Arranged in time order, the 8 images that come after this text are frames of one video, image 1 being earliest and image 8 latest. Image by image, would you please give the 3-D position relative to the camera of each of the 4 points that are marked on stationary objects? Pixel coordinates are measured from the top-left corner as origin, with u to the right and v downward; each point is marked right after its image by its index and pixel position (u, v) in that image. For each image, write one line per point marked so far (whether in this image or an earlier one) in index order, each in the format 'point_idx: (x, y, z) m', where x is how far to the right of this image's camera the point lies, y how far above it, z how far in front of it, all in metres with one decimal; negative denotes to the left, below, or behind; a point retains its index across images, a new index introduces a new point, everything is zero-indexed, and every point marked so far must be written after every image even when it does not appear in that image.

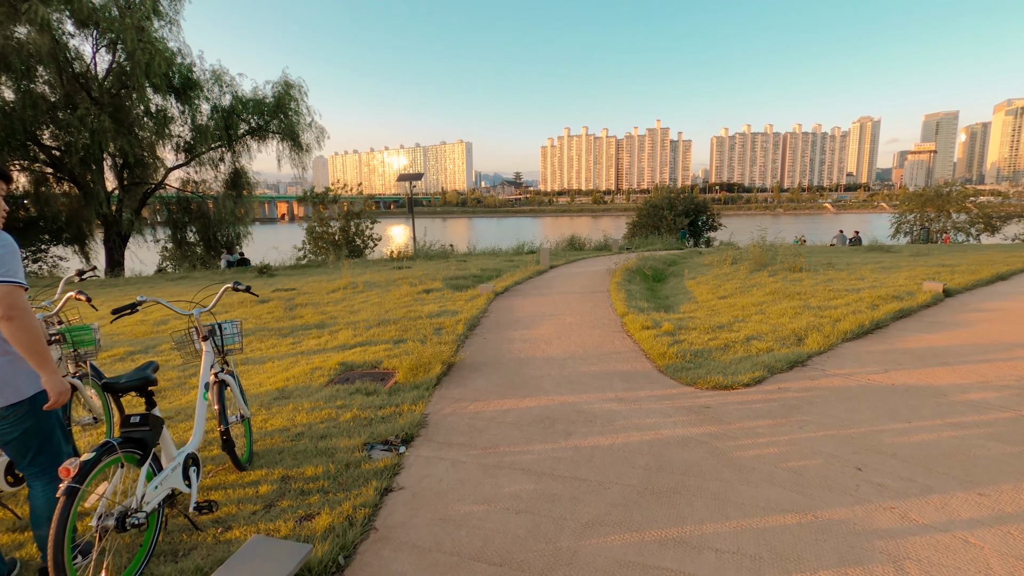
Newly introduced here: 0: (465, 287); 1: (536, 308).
0: (-0.9, 0.0, +10.8) m
1: (+0.4, -0.3, +8.3) m
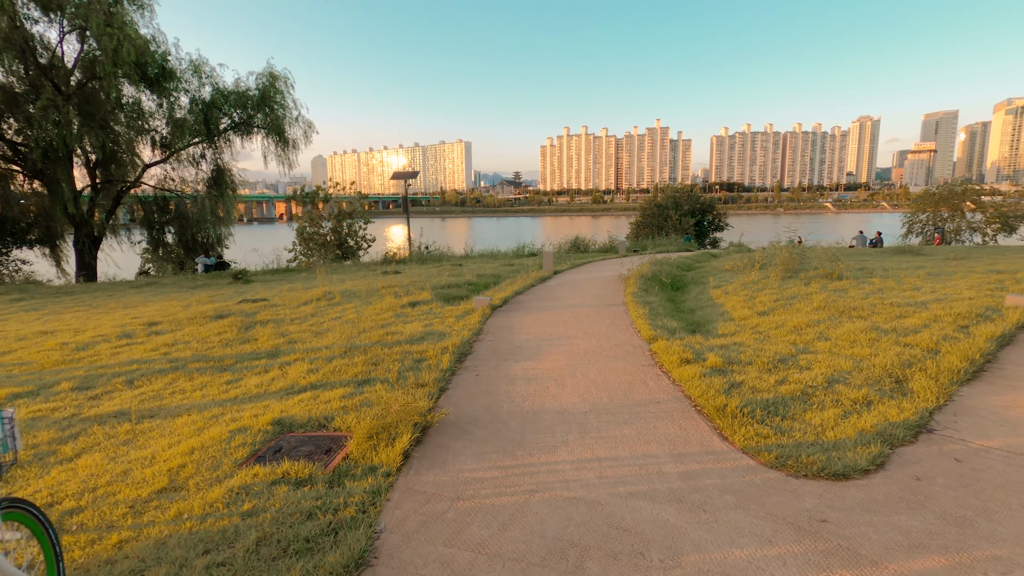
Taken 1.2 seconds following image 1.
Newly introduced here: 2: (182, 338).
0: (-0.9, -0.2, +9.3) m
1: (+0.4, -0.5, +6.9) m
2: (-4.3, -0.7, +6.9) m
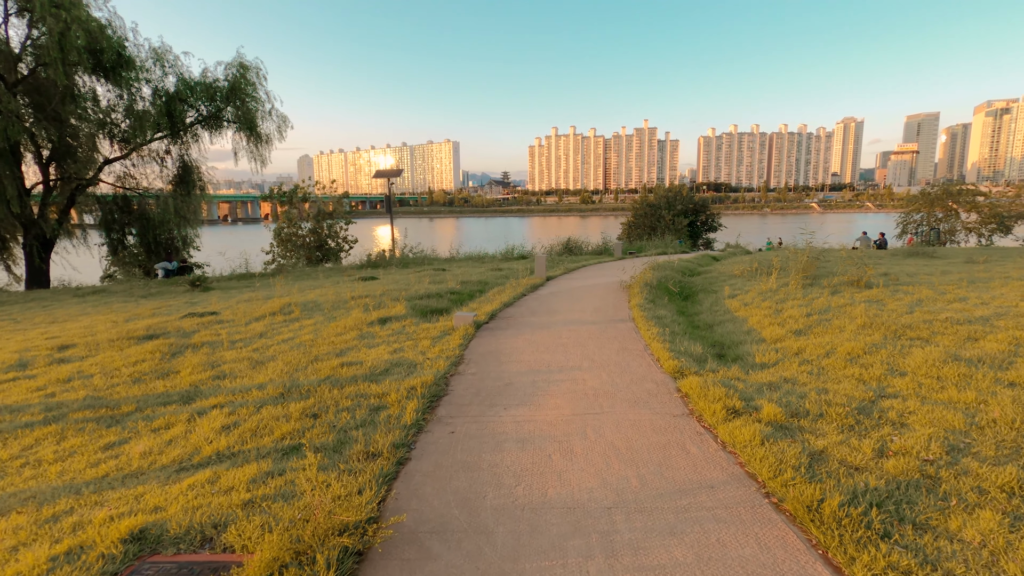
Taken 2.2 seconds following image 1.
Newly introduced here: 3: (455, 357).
0: (-1.1, -0.4, +8.0) m
1: (+0.2, -0.7, +5.6) m
2: (-4.4, -0.8, +5.5) m
3: (-0.6, -0.7, +5.4) m
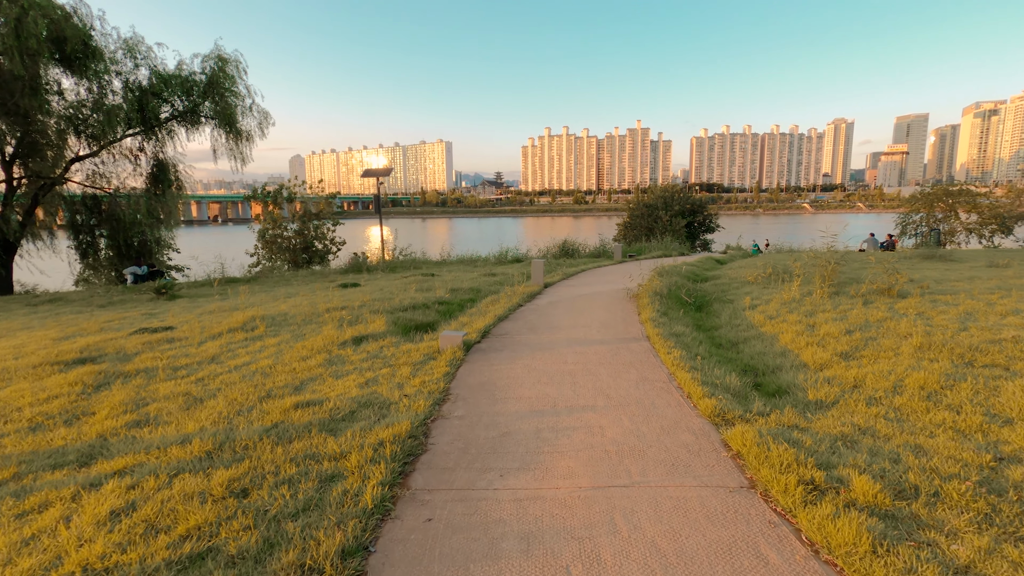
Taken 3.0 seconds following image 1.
0: (-1.2, -0.6, +7.0) m
1: (+0.2, -0.9, +4.6) m
2: (-4.4, -1.0, +4.4) m
3: (-0.6, -0.9, +4.4) m
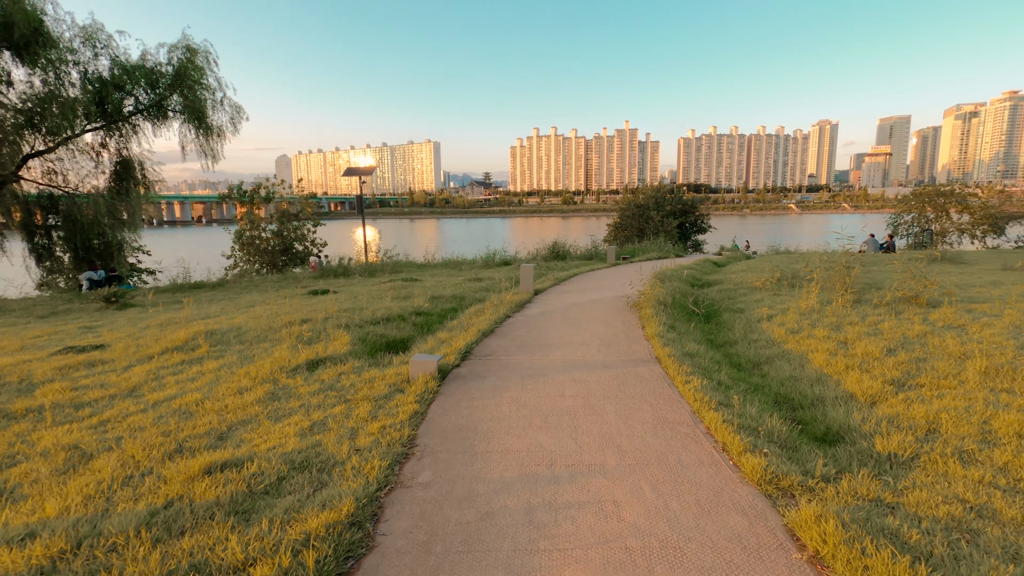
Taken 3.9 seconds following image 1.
0: (-1.3, -0.7, +6.0) m
1: (+0.1, -1.0, +3.6) m
2: (-4.5, -1.2, +3.4) m
3: (-0.7, -1.0, +3.4) m
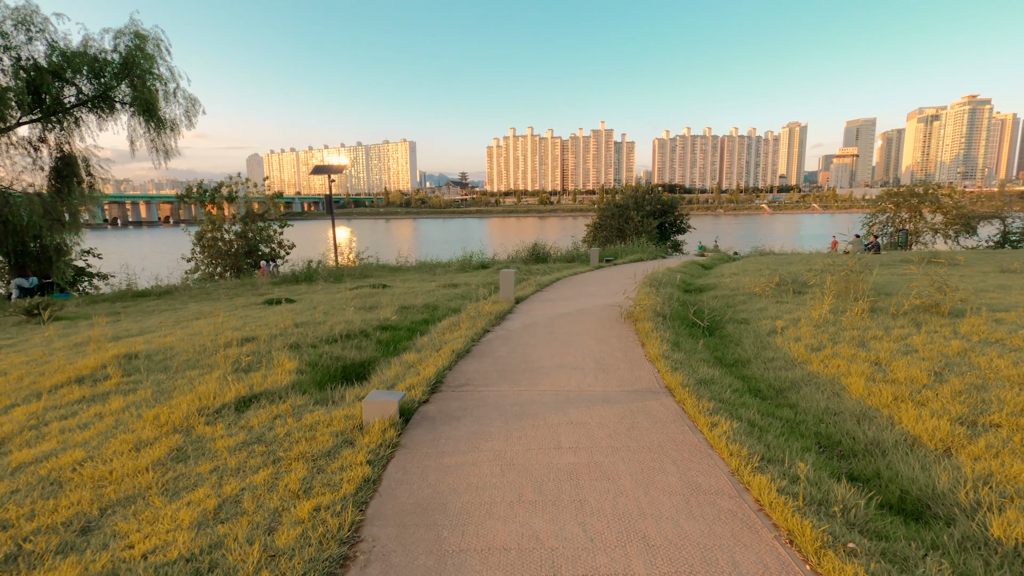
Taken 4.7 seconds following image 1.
0: (-1.5, -0.8, +5.0) m
1: (0.0, -1.1, +2.6) m
2: (-4.6, -1.3, +2.2) m
3: (-0.8, -1.1, +2.4) m
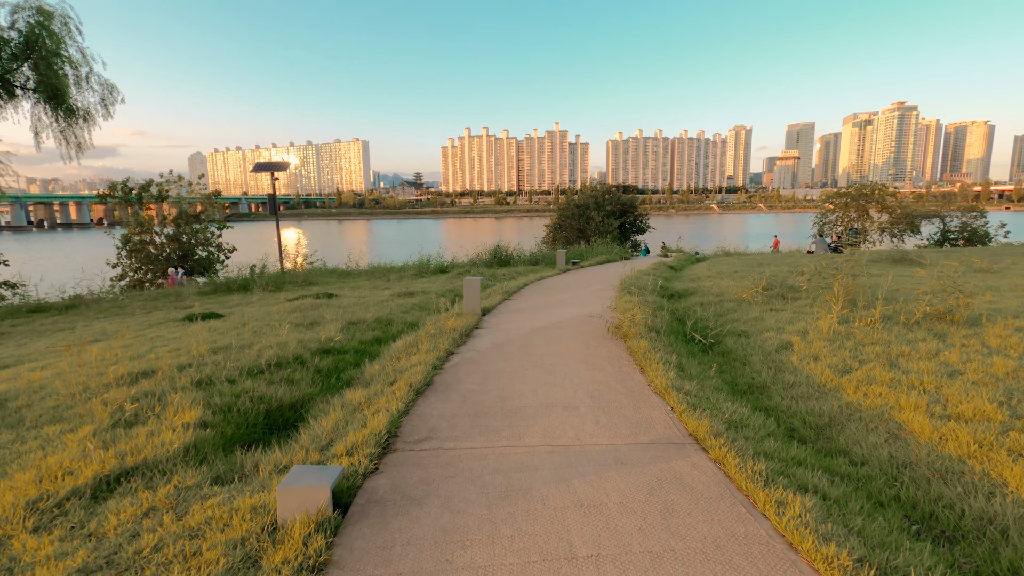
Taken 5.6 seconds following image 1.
0: (-1.7, -1.0, +3.7) m
1: (0.0, -1.3, +1.5) m
2: (-4.5, -1.5, +0.7) m
3: (-0.7, -1.3, +1.2) m
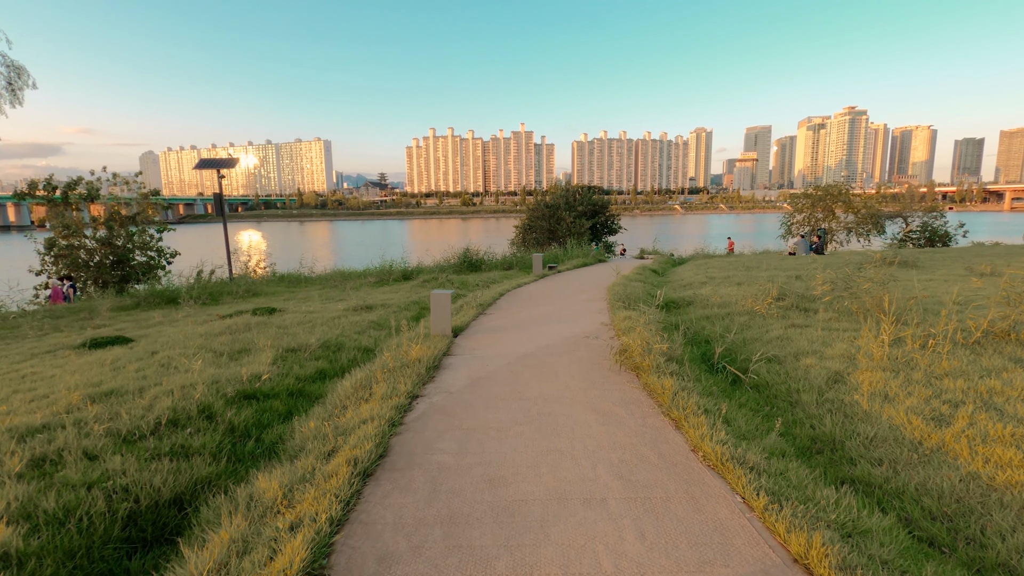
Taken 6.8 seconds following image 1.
0: (-1.7, -1.2, +2.2) m
1: (+0.2, -1.4, +0.1) m
2: (-4.3, -1.8, -0.9) m
3: (-0.6, -1.5, -0.2) m
